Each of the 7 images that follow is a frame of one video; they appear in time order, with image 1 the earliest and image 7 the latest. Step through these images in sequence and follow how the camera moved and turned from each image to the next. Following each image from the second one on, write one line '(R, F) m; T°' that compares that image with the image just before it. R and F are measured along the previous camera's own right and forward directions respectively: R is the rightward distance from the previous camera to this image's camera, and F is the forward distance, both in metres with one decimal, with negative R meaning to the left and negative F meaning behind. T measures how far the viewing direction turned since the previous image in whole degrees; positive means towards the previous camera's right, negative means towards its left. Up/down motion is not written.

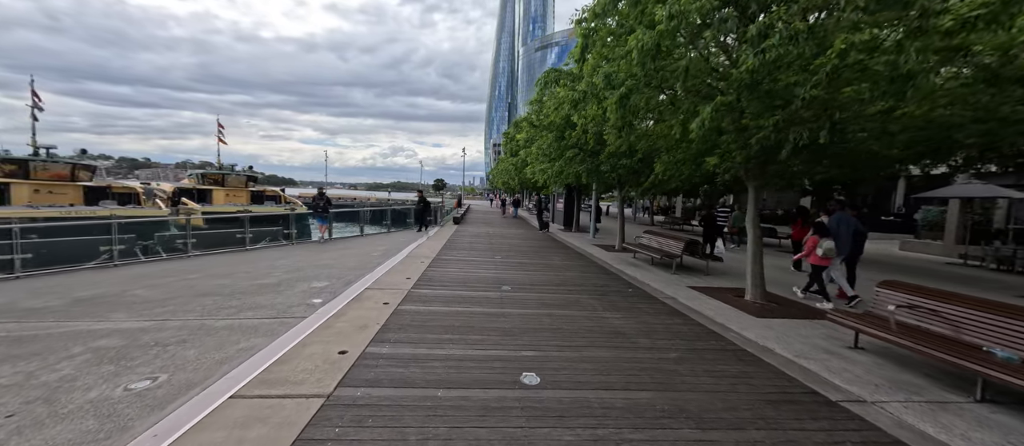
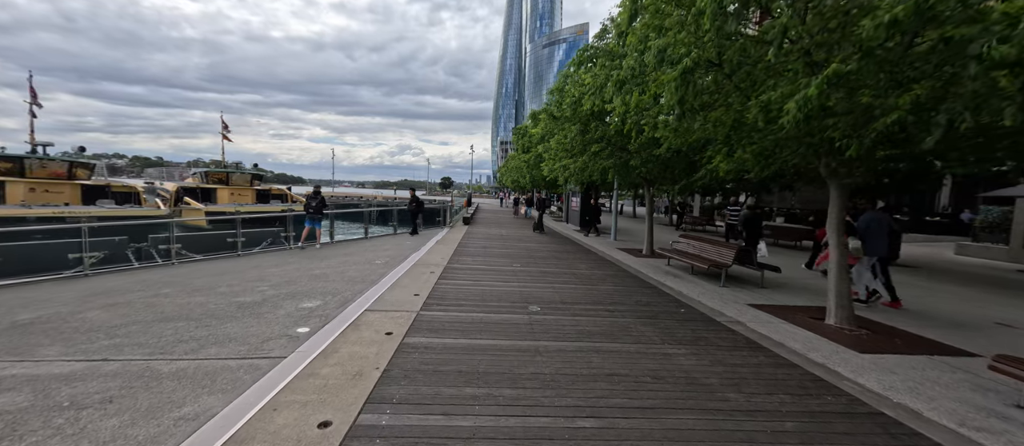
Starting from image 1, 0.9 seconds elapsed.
(-0.3, +1.2) m; -1°
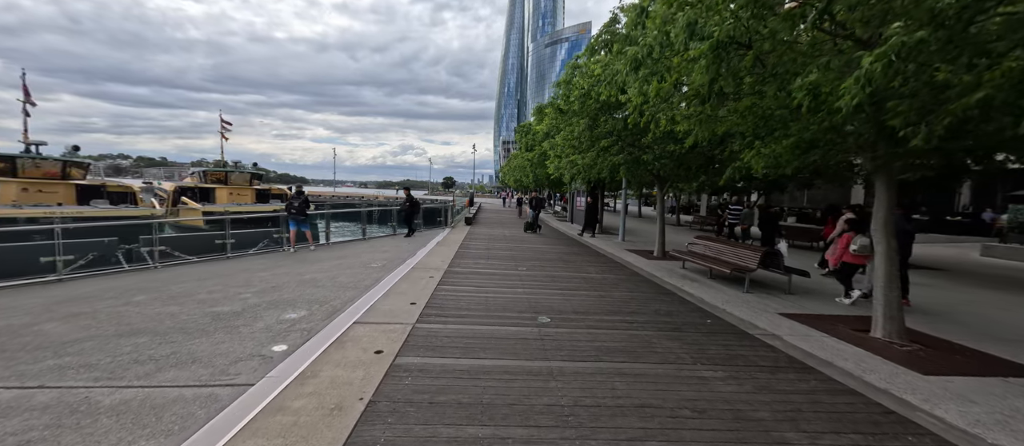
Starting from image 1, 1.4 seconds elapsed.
(-0.1, +0.6) m; 0°
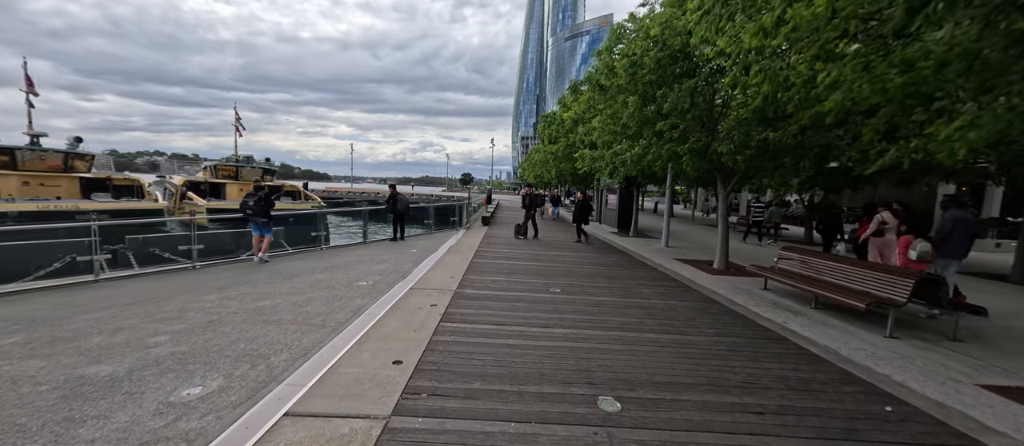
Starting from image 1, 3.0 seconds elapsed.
(-0.2, +2.1) m; -3°
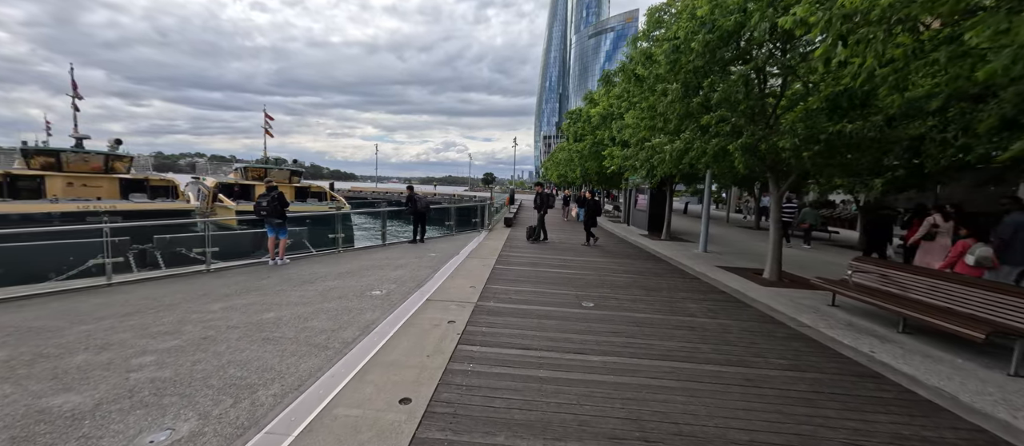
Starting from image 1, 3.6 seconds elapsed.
(-0.1, +0.7) m; -3°
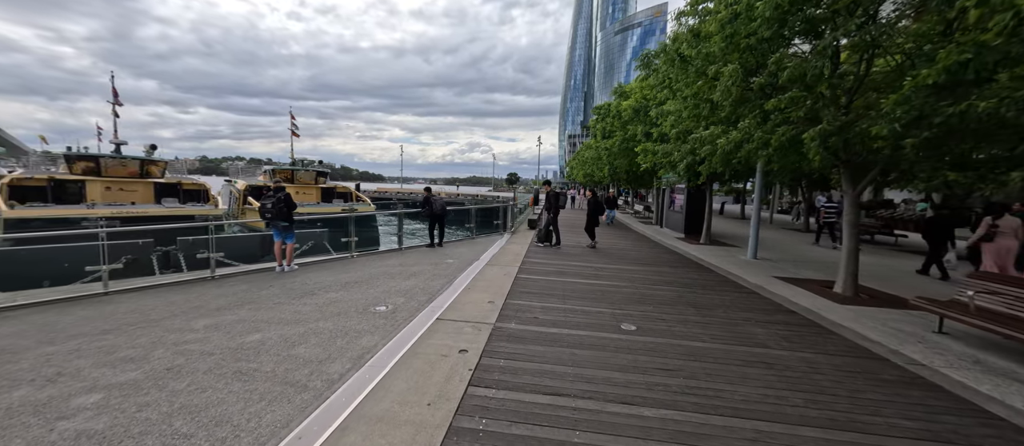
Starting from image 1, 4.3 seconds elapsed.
(0.0, +0.9) m; -4°
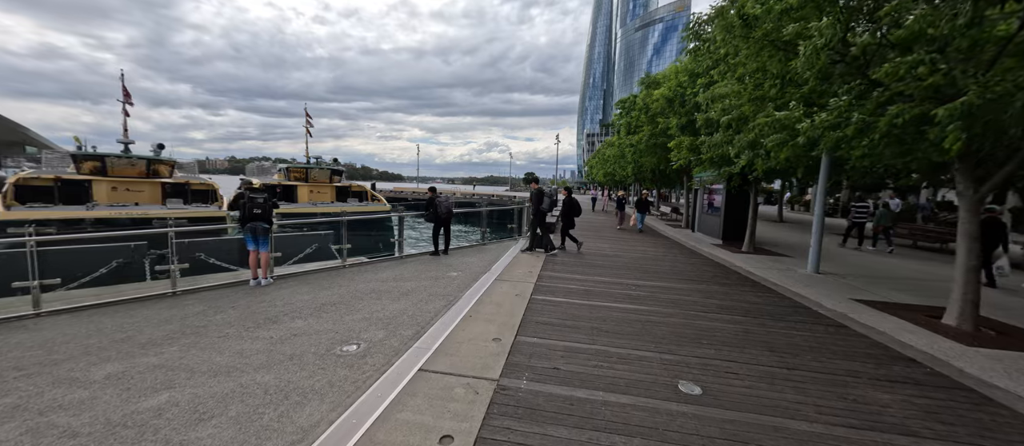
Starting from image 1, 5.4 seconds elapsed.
(0.0, +1.4) m; -3°
